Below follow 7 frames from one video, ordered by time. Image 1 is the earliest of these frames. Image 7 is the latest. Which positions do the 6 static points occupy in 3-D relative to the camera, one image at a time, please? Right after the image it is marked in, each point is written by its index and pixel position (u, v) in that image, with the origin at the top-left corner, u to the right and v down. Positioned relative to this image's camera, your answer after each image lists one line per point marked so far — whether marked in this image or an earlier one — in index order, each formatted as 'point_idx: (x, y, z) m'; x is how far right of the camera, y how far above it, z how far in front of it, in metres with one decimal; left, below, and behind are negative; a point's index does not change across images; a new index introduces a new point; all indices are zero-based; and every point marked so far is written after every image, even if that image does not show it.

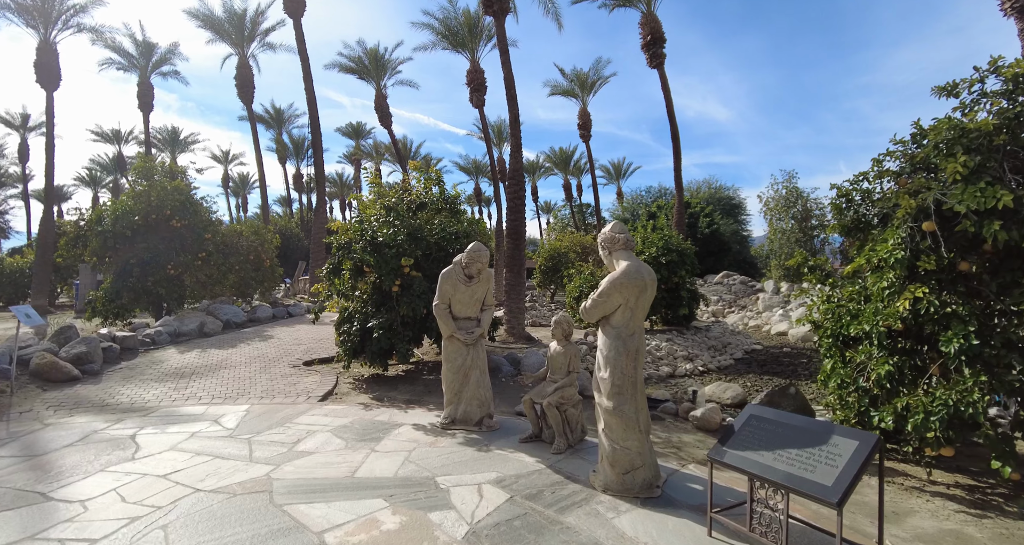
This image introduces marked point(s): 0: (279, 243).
0: (-8.9, +1.1, +19.6) m
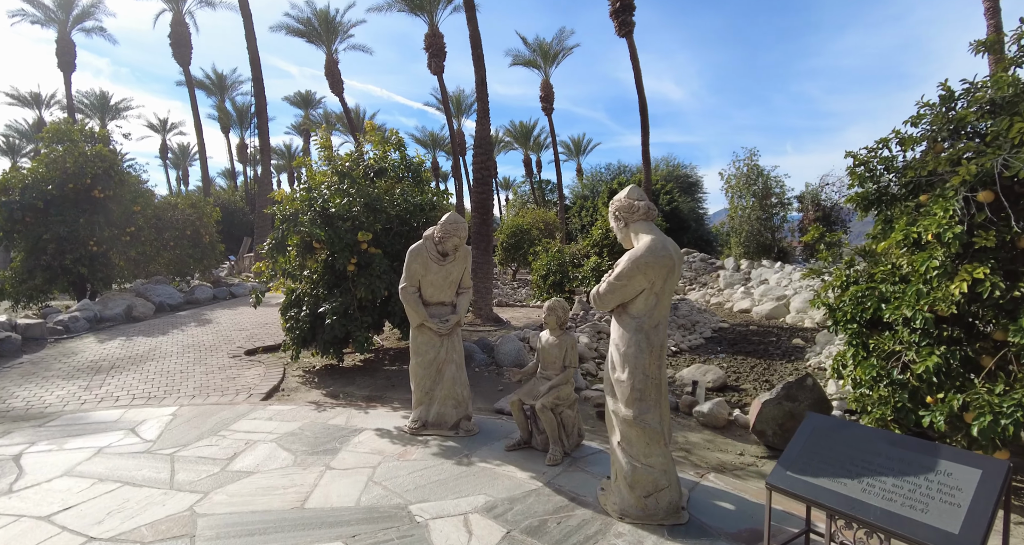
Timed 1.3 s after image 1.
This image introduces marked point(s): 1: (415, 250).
0: (-10.2, +1.9, +17.9) m
1: (-0.9, +0.2, +4.7) m
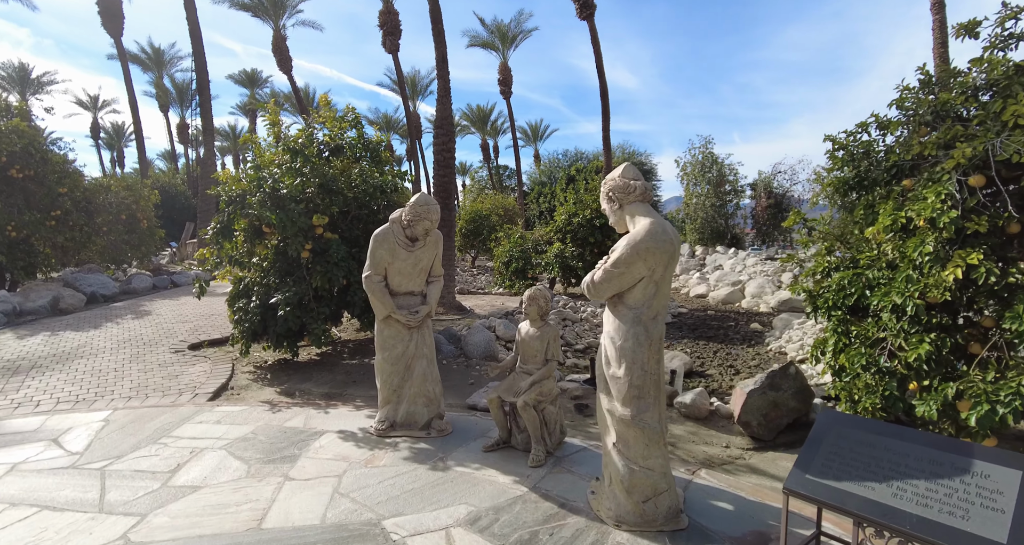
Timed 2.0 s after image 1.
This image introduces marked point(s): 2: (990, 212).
0: (-11.4, +2.3, +16.6) m
1: (-1.1, +0.3, +4.2) m
2: (+3.4, +0.4, +3.6) m
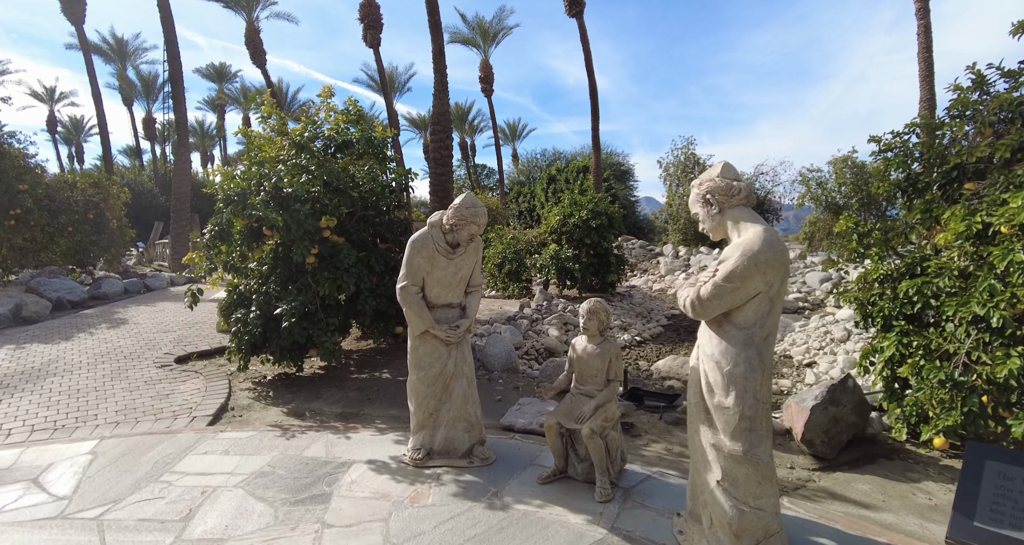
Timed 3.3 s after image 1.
0: (-11.7, +2.2, +15.6) m
1: (-0.7, +0.2, +3.8) m
2: (+3.8, +0.4, +3.4) m
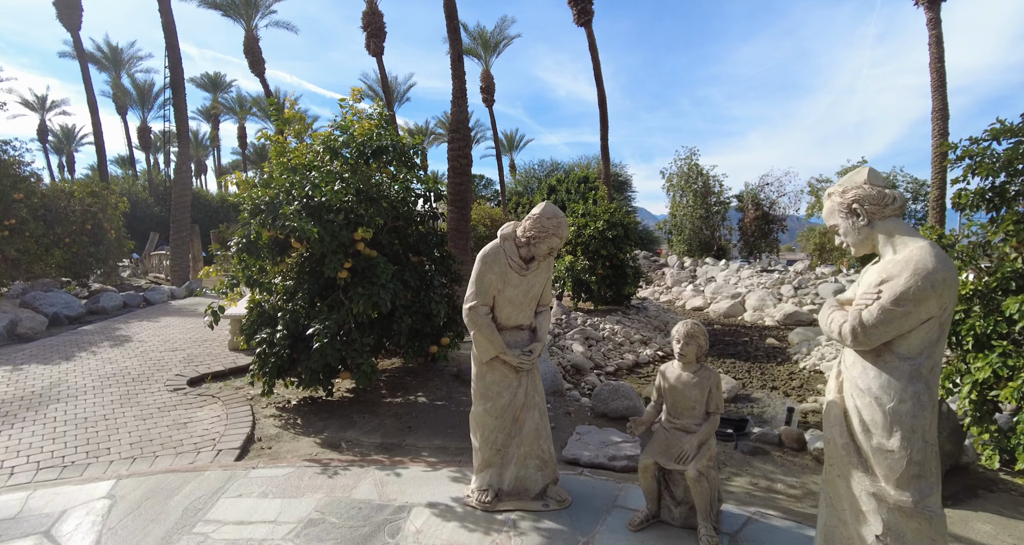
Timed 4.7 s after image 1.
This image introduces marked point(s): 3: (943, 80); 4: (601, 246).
0: (-11.3, +1.9, +15.0) m
1: (-0.1, +0.1, +3.3) m
2: (+4.3, +0.3, +3.0) m
3: (+13.6, +6.1, +16.3) m
4: (+2.4, +0.7, +13.8) m
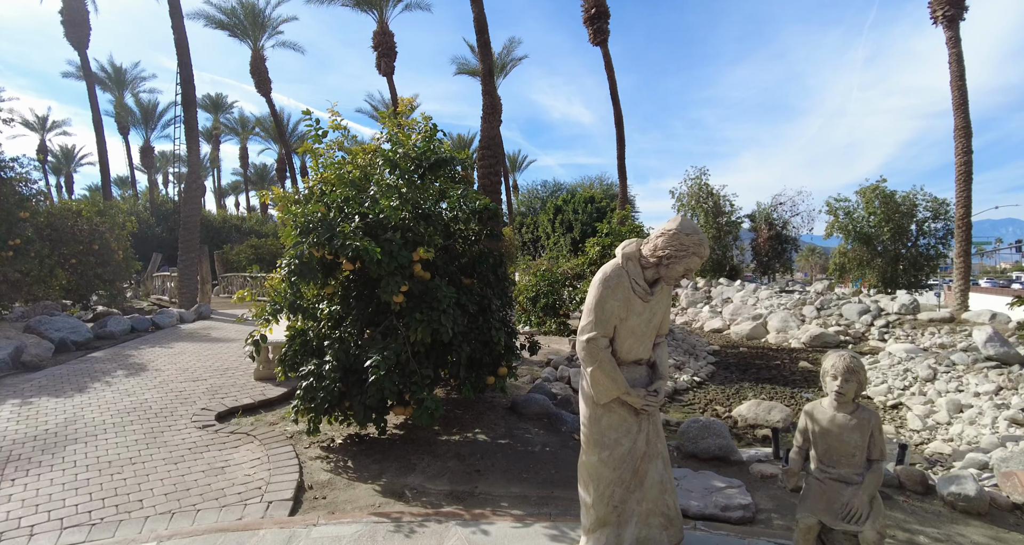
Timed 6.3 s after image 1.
0: (-10.7, +1.2, +14.5) m
1: (+0.6, 0.0, +2.9) m
2: (+5.0, +0.1, +2.6) m
3: (+14.2, +5.5, +16.2) m
4: (+3.0, +0.2, +13.4) m
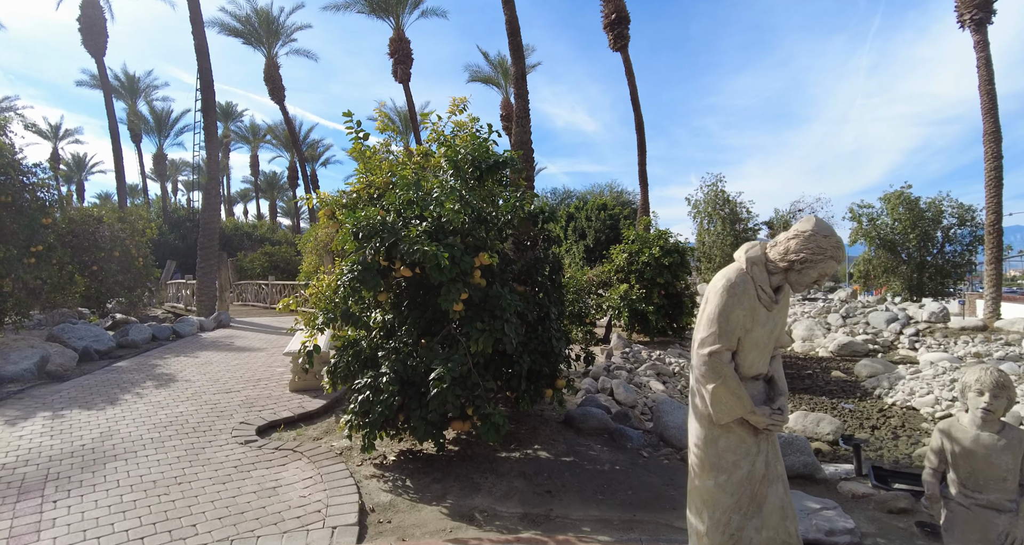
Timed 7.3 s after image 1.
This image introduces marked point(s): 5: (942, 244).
0: (-10.1, +1.0, +14.3) m
1: (+1.1, -0.1, +2.6) m
2: (+5.6, +0.1, +2.3) m
3: (+14.9, +5.2, +15.9) m
4: (+3.6, 0.0, +13.1) m
5: (+15.8, +1.1, +19.0) m
